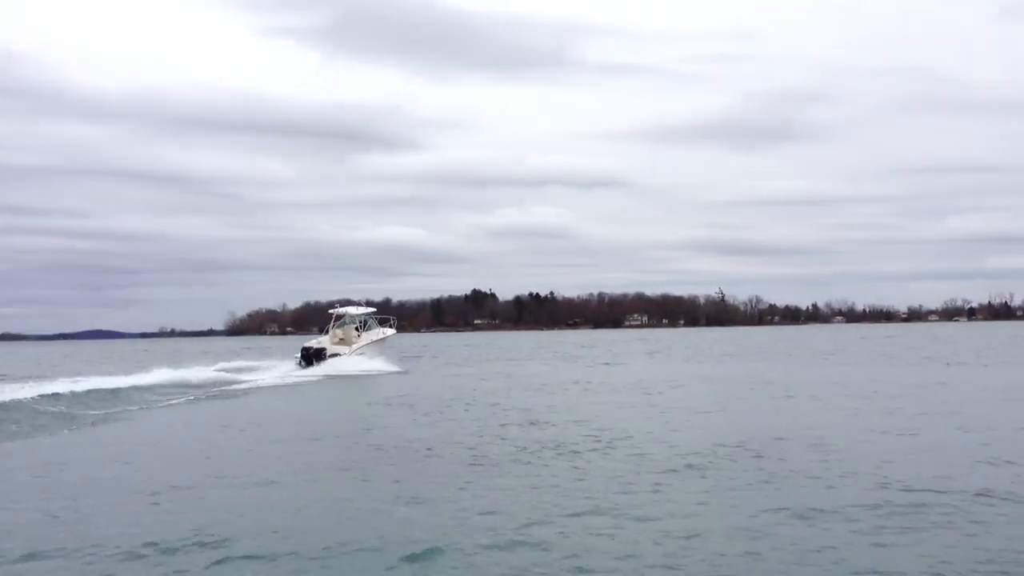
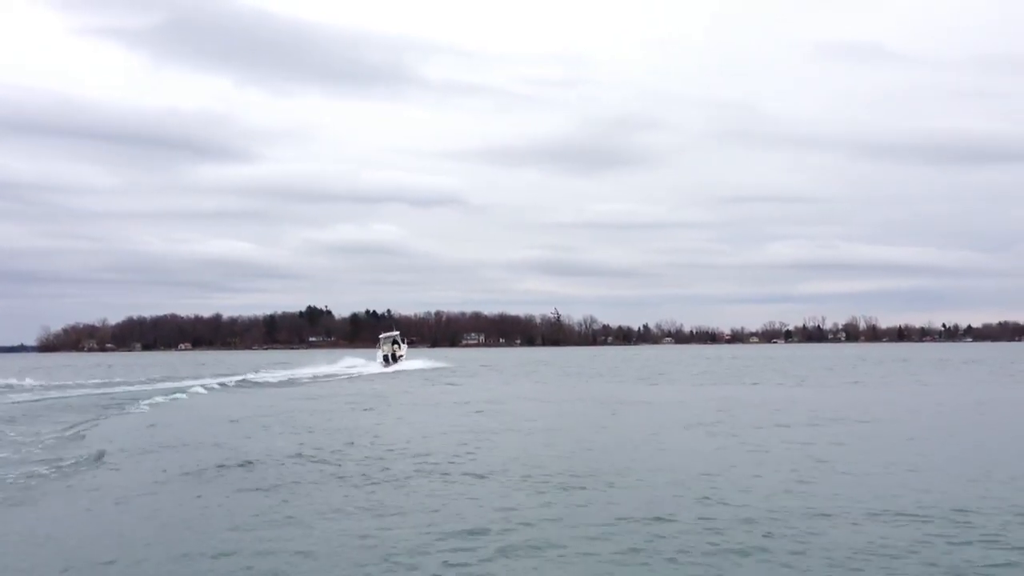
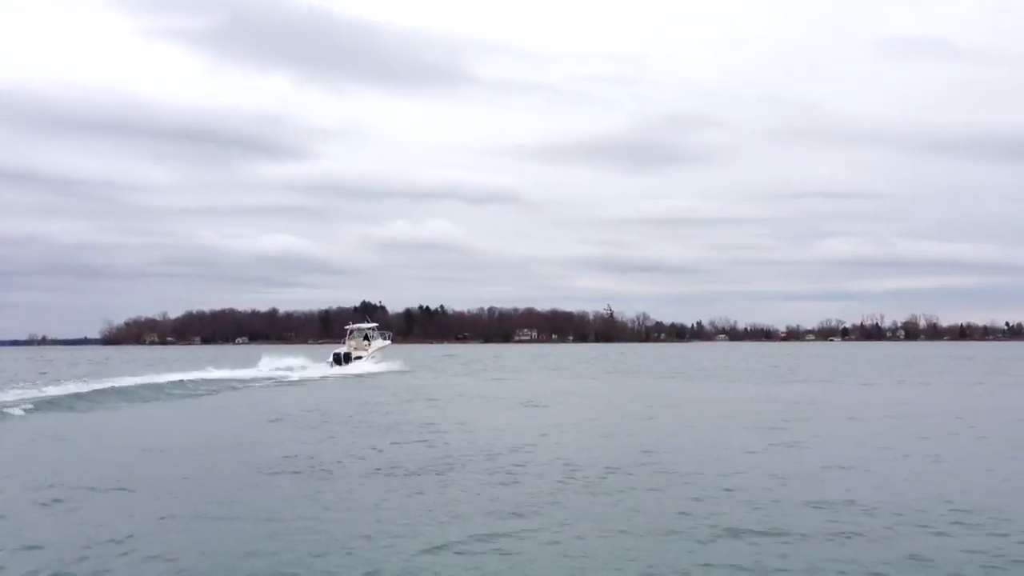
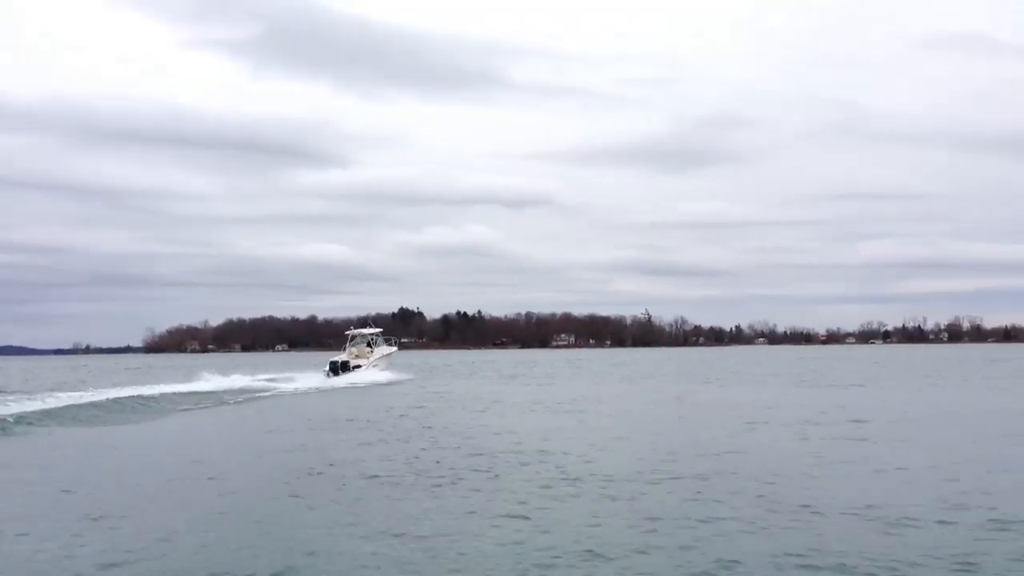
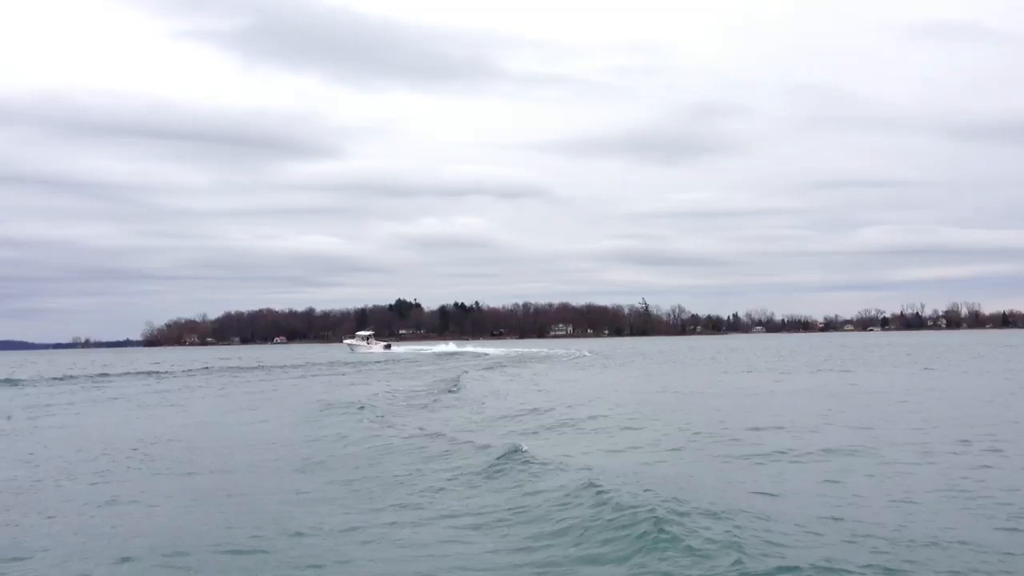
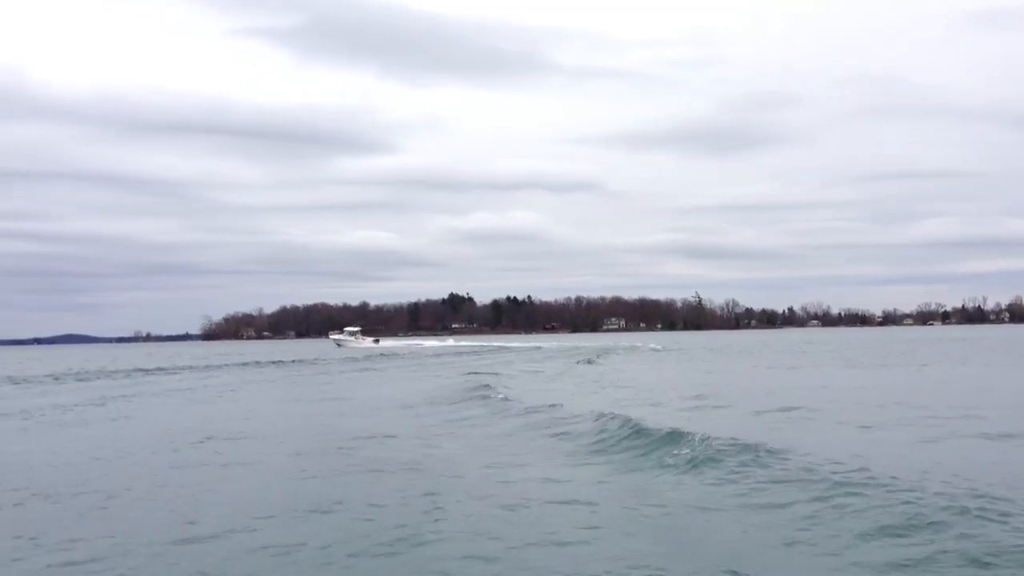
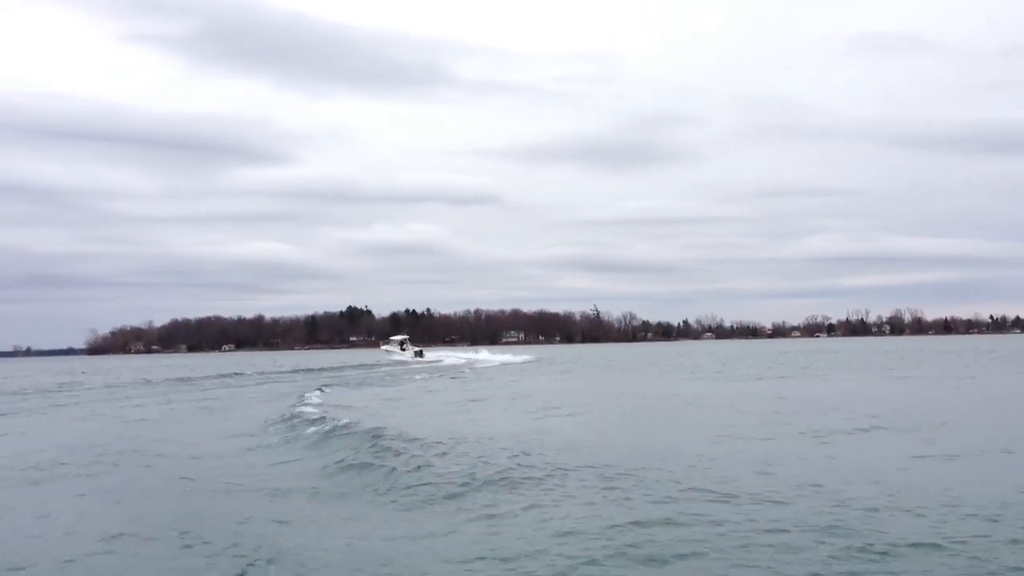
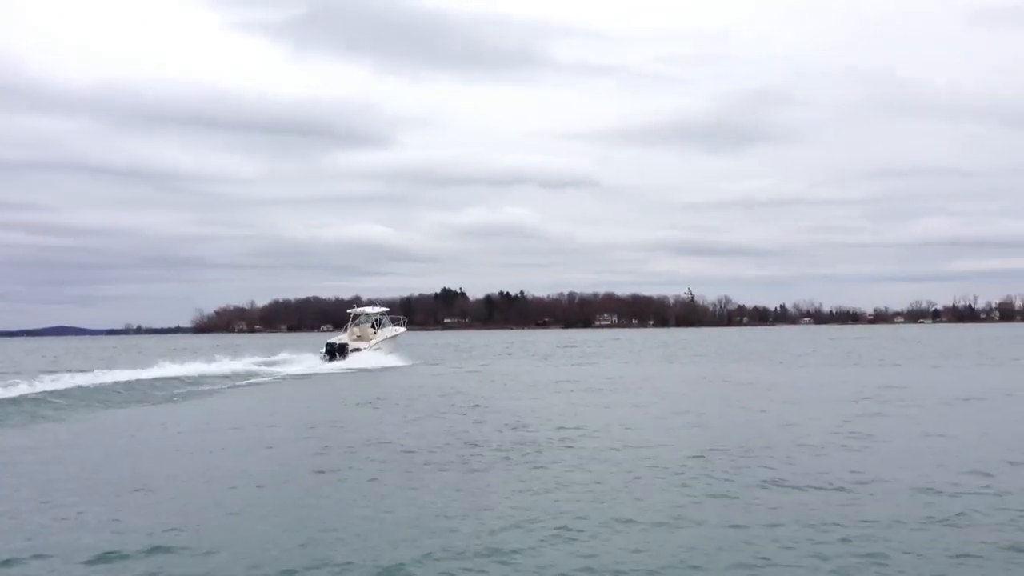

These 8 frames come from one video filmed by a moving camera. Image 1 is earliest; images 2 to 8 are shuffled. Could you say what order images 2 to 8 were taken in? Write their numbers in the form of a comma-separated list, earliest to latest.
8, 4, 3, 2, 7, 5, 6
